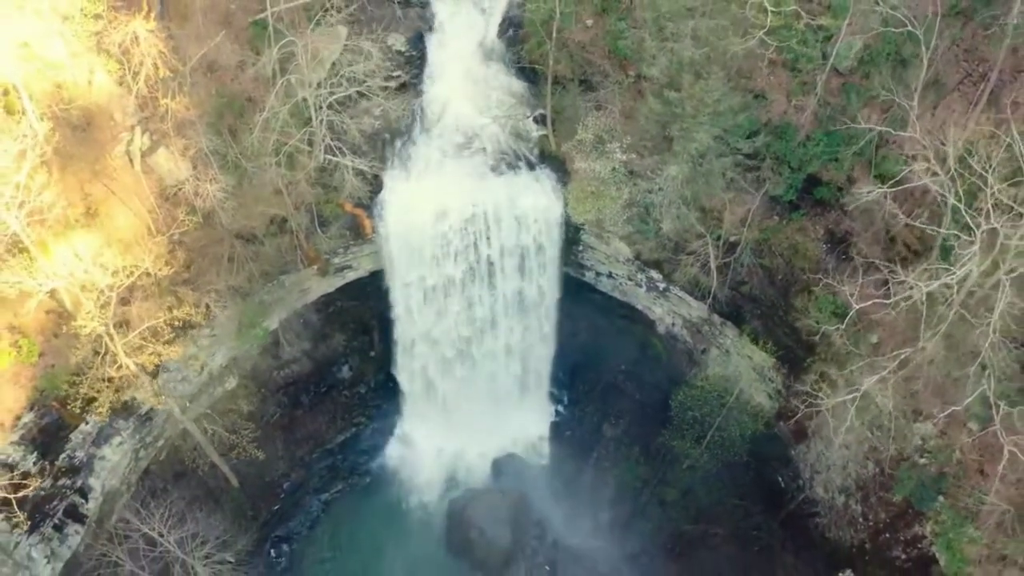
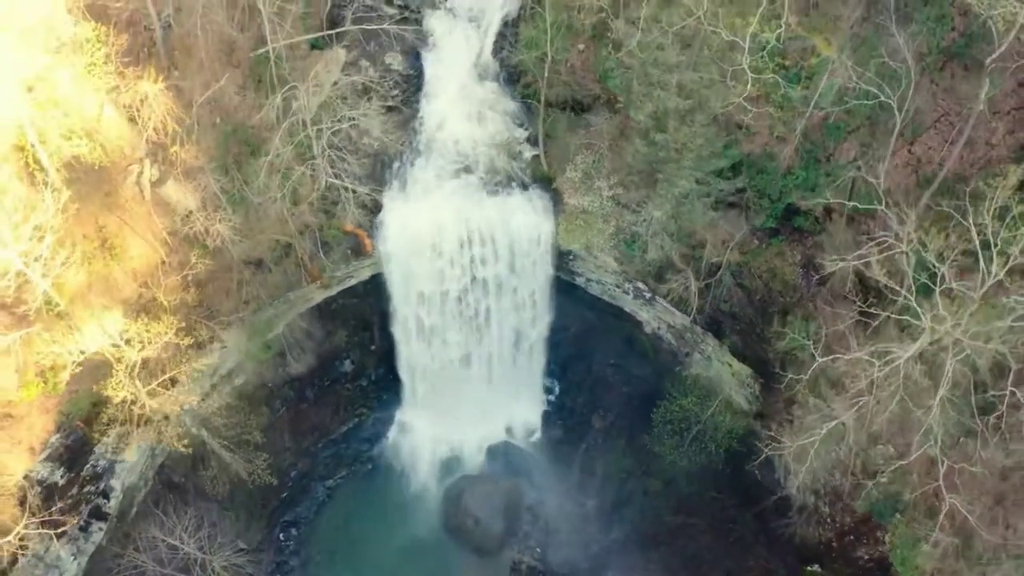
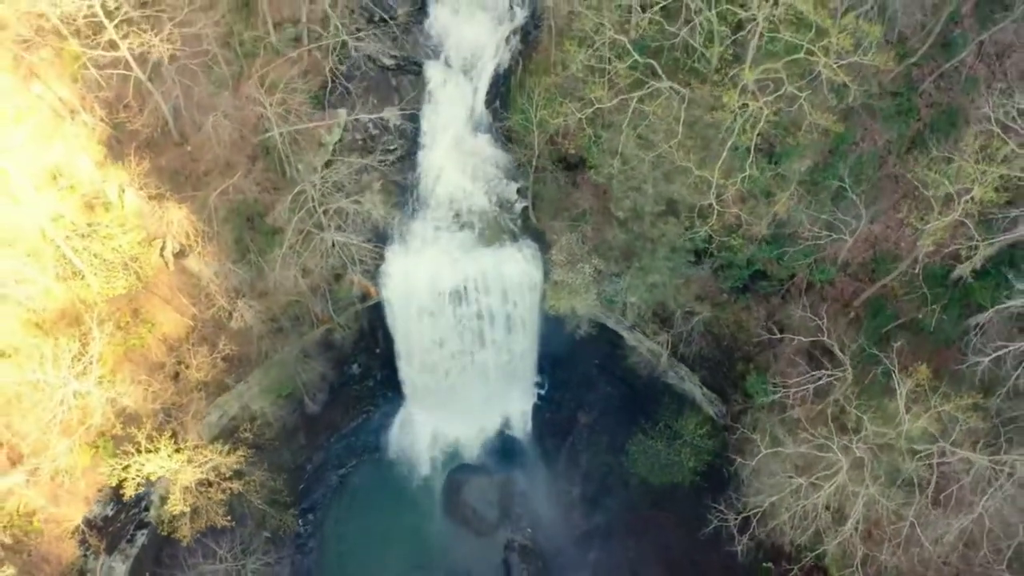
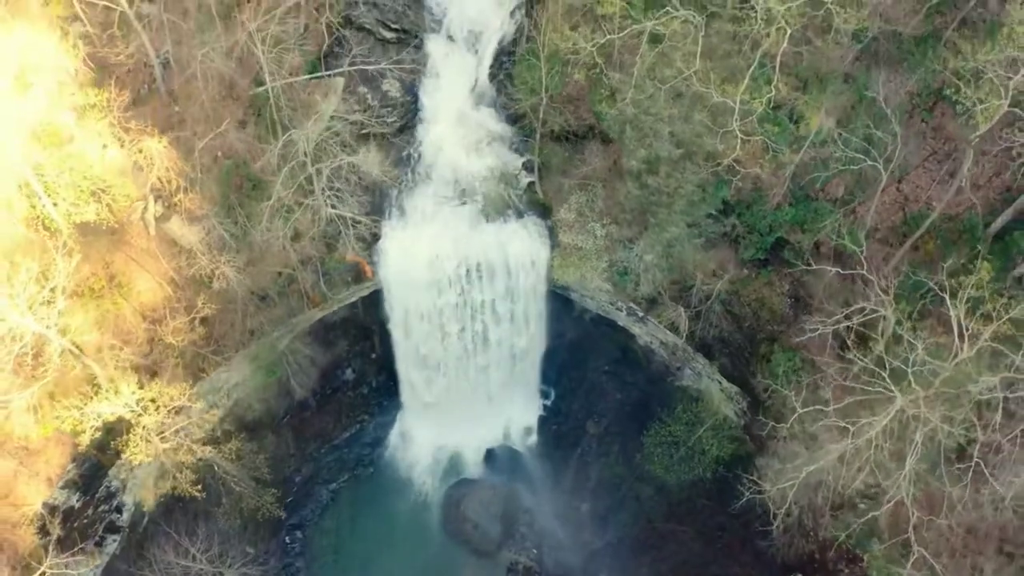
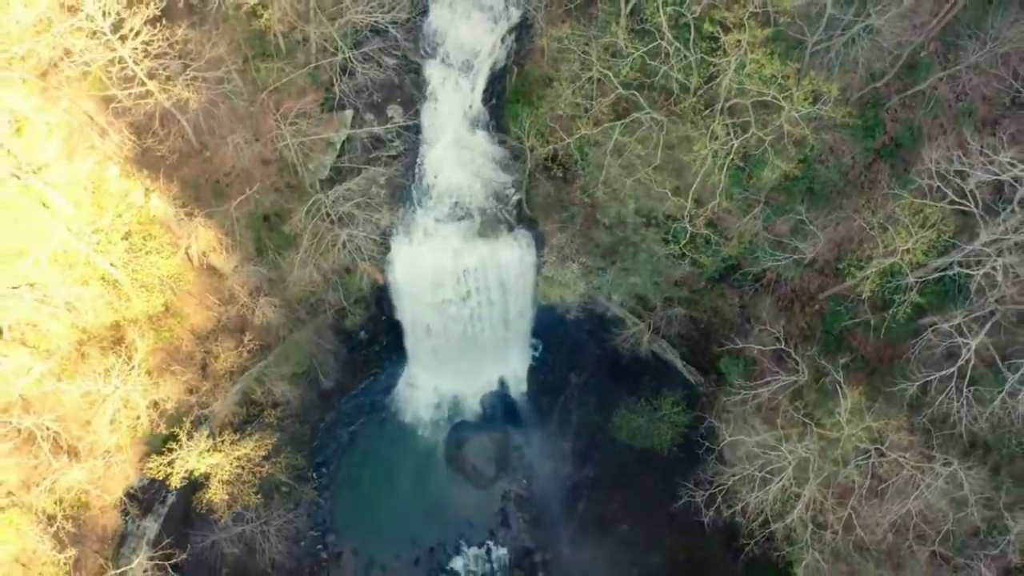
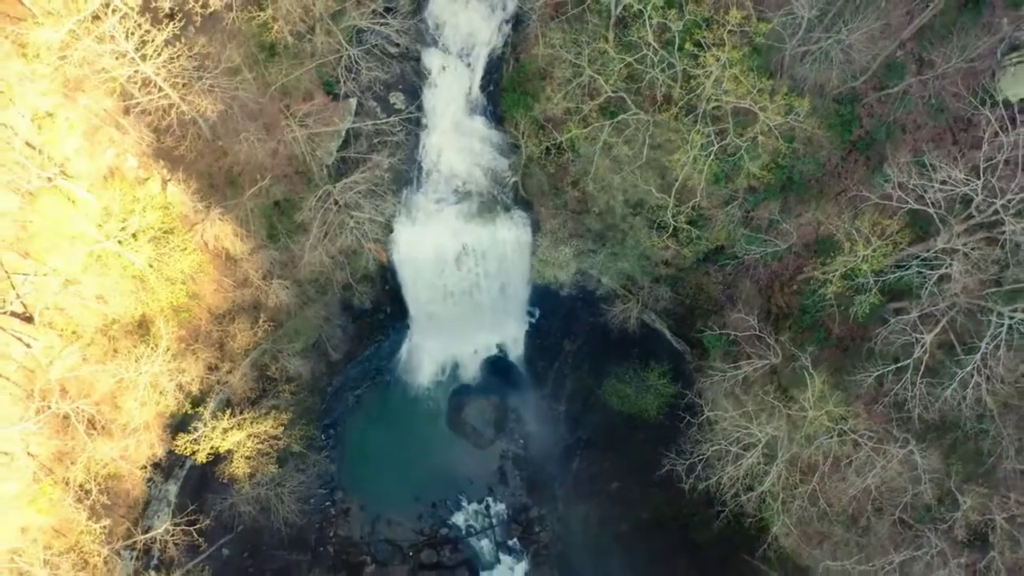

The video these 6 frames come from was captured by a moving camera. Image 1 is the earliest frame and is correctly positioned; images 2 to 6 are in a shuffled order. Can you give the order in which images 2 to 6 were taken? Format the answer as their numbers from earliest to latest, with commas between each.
2, 4, 3, 5, 6
